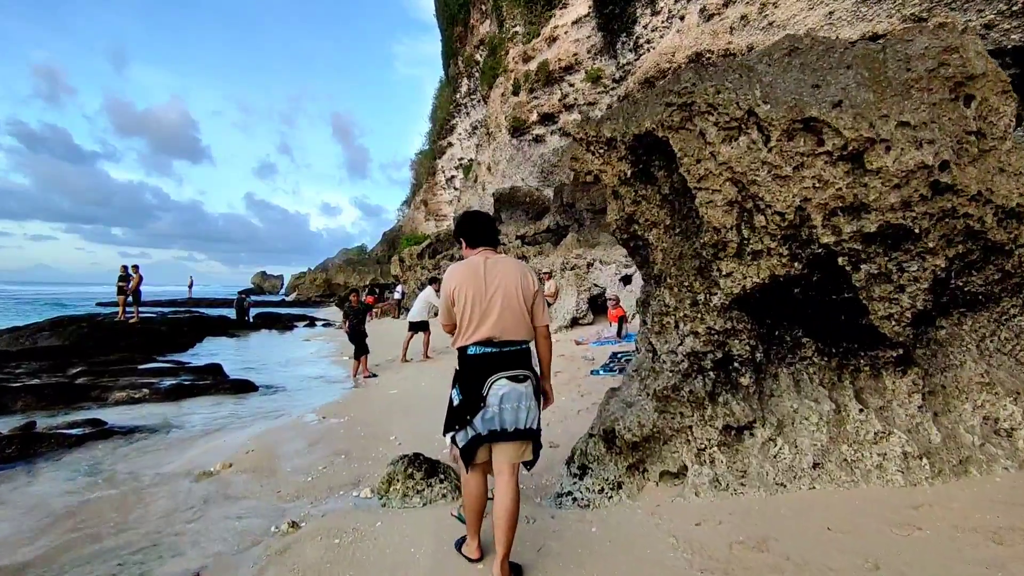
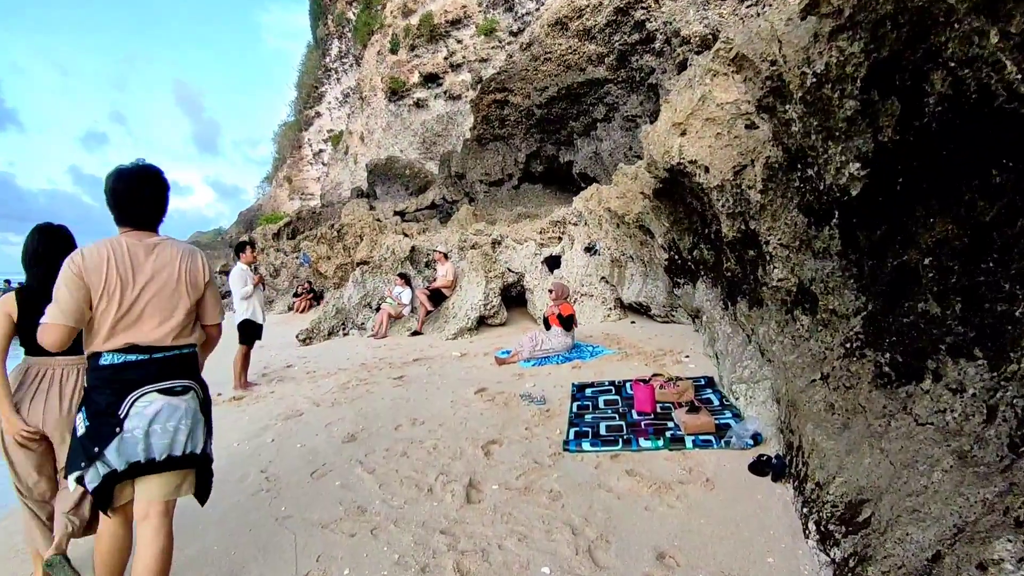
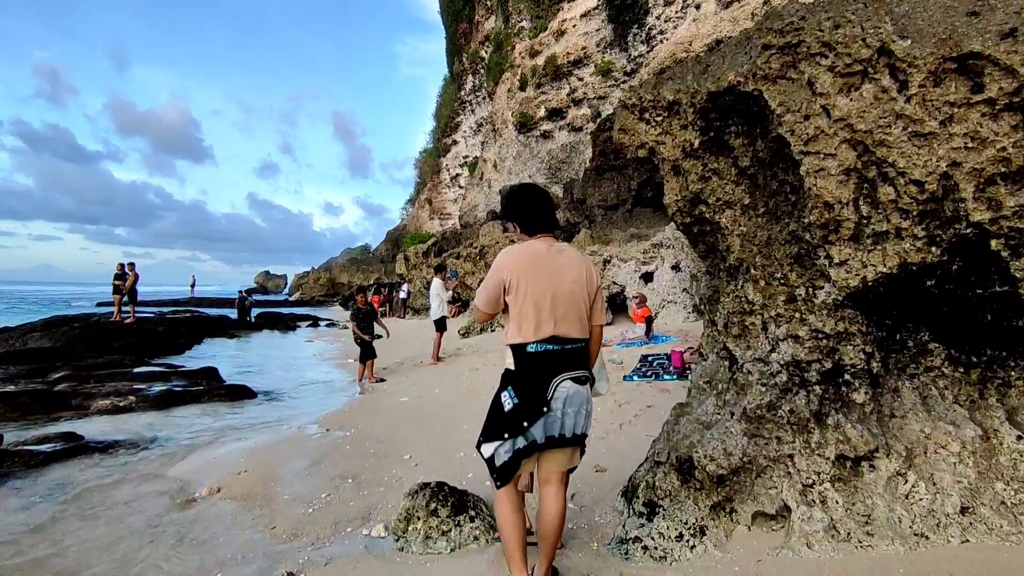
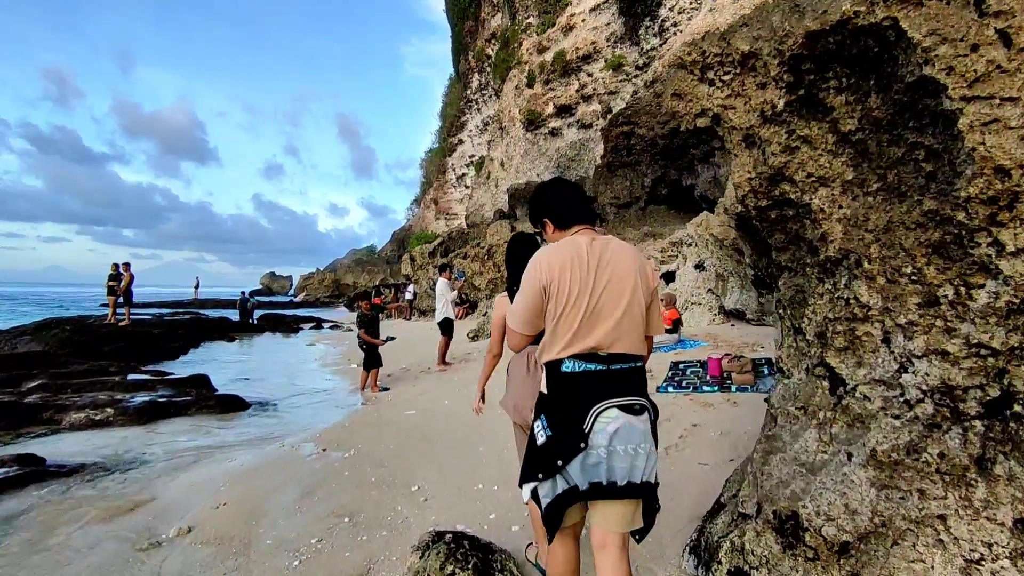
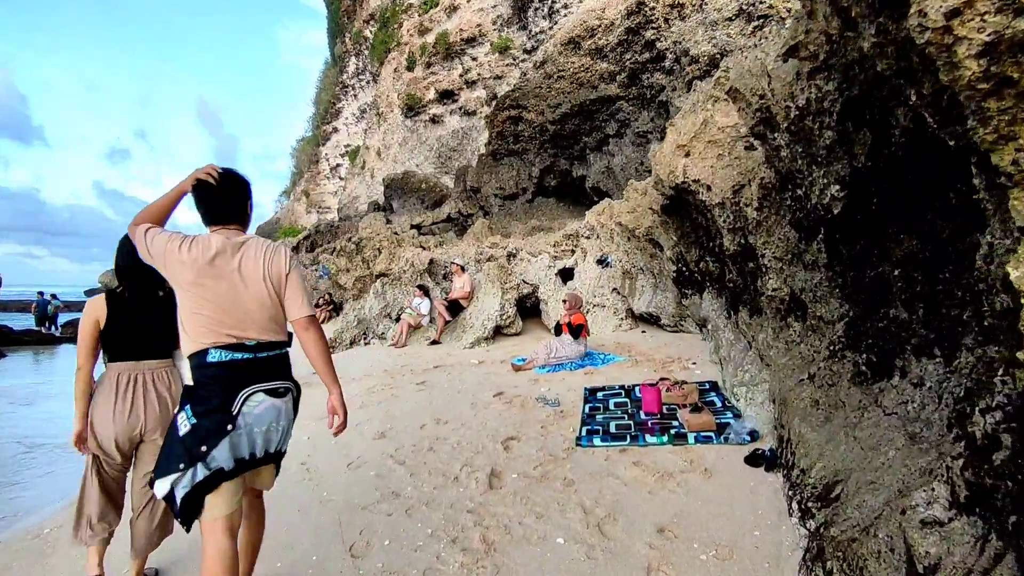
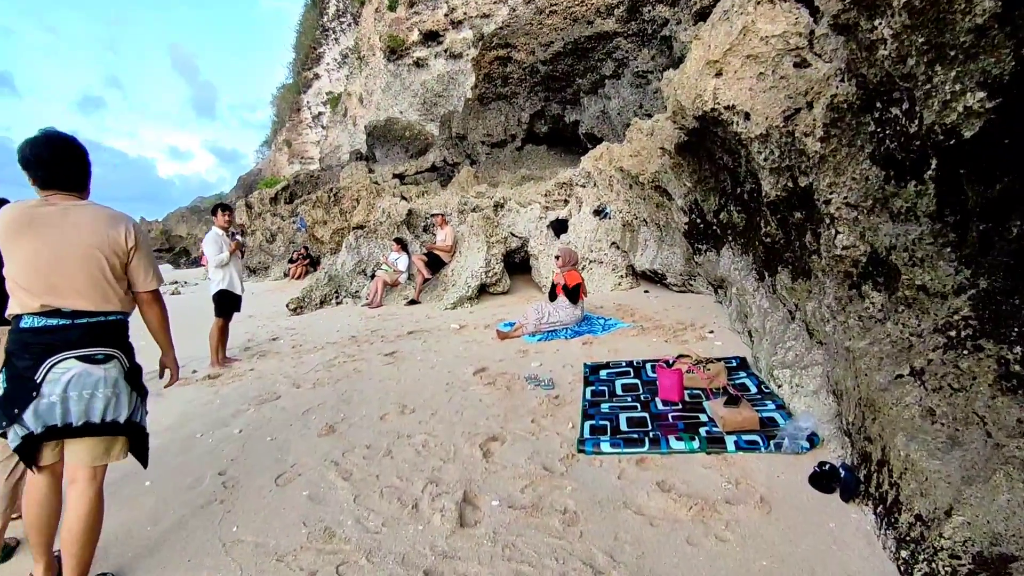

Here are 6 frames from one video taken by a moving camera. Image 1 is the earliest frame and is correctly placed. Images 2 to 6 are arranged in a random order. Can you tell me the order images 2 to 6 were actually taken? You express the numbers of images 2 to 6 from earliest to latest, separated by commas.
3, 4, 5, 2, 6
